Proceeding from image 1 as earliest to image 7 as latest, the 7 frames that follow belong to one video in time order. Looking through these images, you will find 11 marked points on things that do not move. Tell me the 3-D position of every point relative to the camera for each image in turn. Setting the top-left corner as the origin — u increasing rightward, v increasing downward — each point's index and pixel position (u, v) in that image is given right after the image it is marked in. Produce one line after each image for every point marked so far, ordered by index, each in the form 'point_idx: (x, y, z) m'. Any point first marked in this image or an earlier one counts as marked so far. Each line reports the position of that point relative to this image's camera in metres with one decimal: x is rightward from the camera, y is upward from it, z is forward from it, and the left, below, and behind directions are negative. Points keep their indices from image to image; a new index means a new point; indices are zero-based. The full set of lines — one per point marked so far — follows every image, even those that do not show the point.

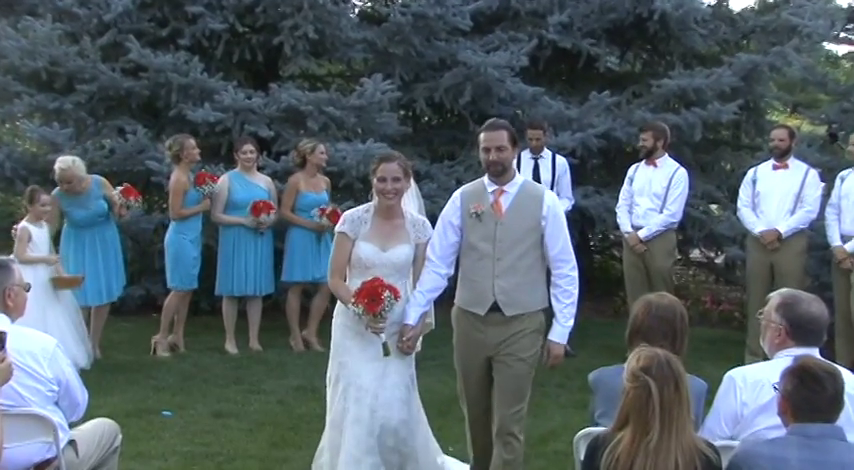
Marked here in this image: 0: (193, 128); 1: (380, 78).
0: (-2.1, +0.9, +11.6) m
1: (-0.4, +1.3, +11.3) m
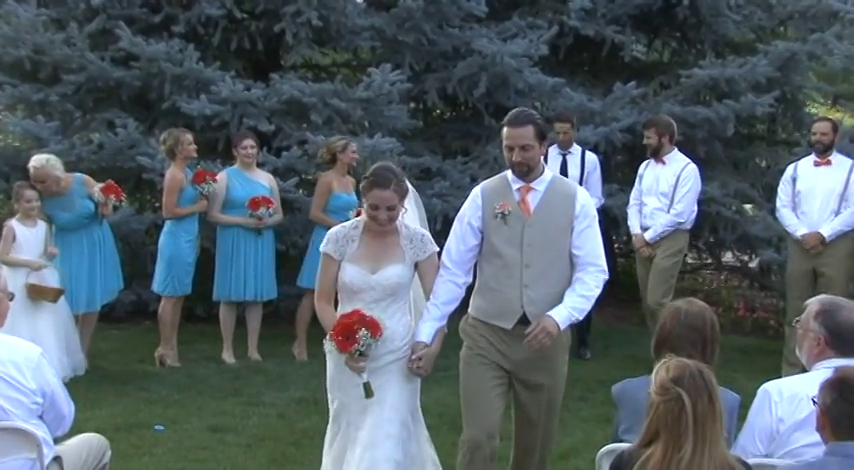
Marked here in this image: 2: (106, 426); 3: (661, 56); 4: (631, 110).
0: (-2.0, +0.9, +10.8) m
1: (-0.3, +1.3, +10.6) m
2: (-2.0, -1.2, +8.5) m
3: (+2.0, +1.5, +11.2) m
4: (+1.6, +1.0, +10.6) m
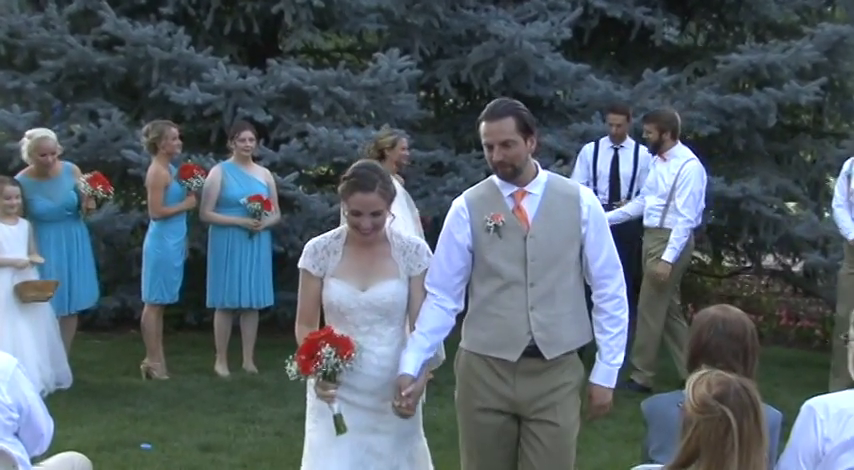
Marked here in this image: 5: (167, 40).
0: (-1.9, +0.9, +9.9) m
1: (-0.2, +1.3, +9.6) m
2: (-1.9, -1.2, +7.5) m
3: (+2.1, +1.5, +10.3) m
4: (+1.7, +1.0, +9.7) m
5: (-1.9, +1.4, +9.5) m
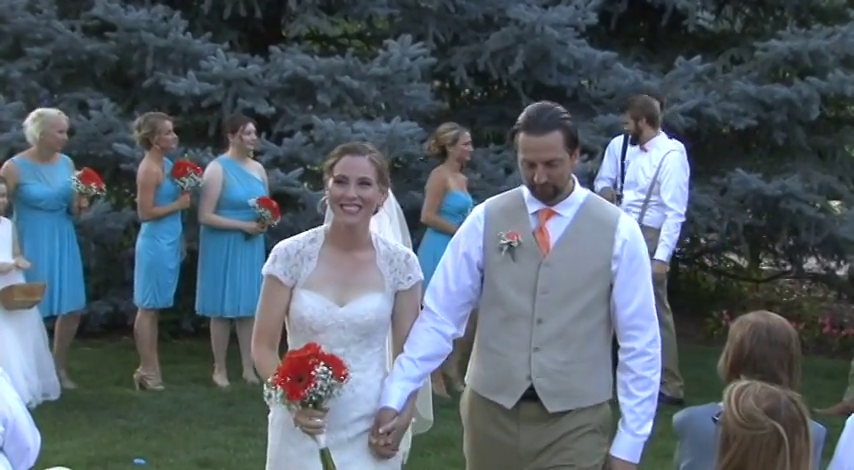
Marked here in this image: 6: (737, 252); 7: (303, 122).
0: (-1.8, +0.9, +9.2) m
1: (-0.1, +1.3, +9.0) m
2: (-1.8, -1.2, +6.9) m
3: (+2.2, +1.5, +9.6) m
4: (+1.8, +1.0, +9.0) m
5: (-1.8, +1.4, +8.9) m
6: (+2.3, -0.1, +9.7) m
7: (-0.8, +0.8, +8.9) m
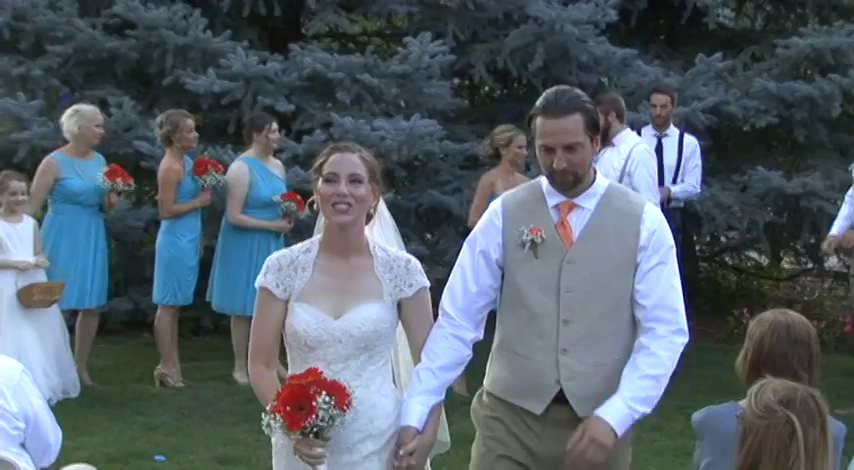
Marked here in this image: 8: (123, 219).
0: (-1.6, +0.9, +9.2) m
1: (0.0, +1.3, +8.9) m
2: (-1.7, -1.2, +6.9) m
3: (+2.3, +1.5, +9.5) m
4: (+2.0, +1.0, +8.9) m
5: (-1.6, +1.4, +8.9) m
6: (+2.4, -0.1, +9.6) m
7: (-0.7, +0.8, +8.9) m
8: (-2.1, +0.1, +8.9) m
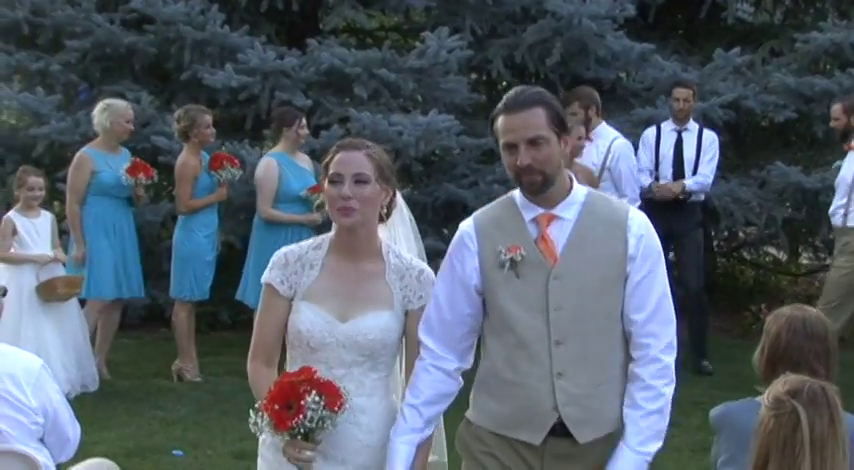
0: (-1.5, +1.0, +9.3) m
1: (+0.1, +1.4, +8.9) m
2: (-1.6, -1.1, +6.9) m
3: (+2.5, +1.6, +9.5) m
4: (+2.1, +1.0, +8.9) m
5: (-1.5, +1.5, +8.9) m
6: (+2.5, -0.1, +9.6) m
7: (-0.6, +0.8, +8.9) m
8: (-1.9, +0.1, +8.9) m
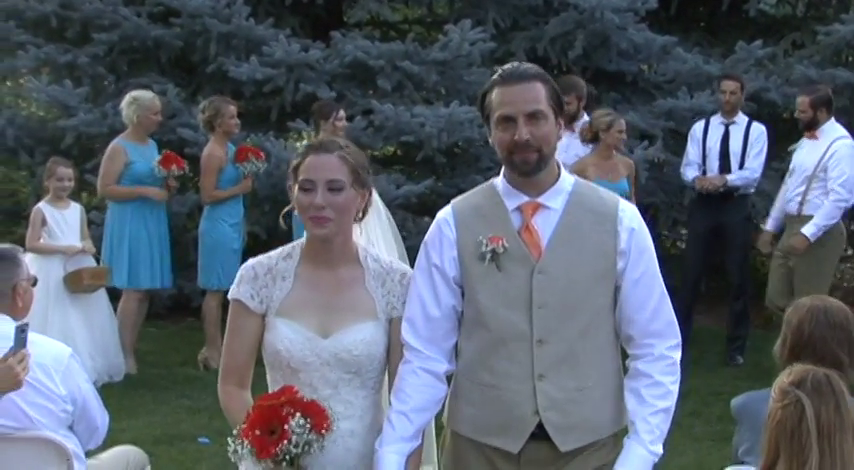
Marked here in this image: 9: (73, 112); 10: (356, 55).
0: (-1.4, +1.0, +9.4) m
1: (+0.3, +1.4, +9.0) m
2: (-1.5, -1.1, +7.0) m
3: (+2.6, +1.6, +9.5) m
4: (+2.2, +1.1, +8.9) m
5: (-1.4, +1.5, +9.0) m
6: (+2.7, 0.0, +9.6) m
7: (-0.4, +0.9, +9.0) m
8: (-1.8, +0.2, +9.1) m
9: (-2.4, +0.8, +9.0) m
10: (-0.5, +1.2, +8.9) m
